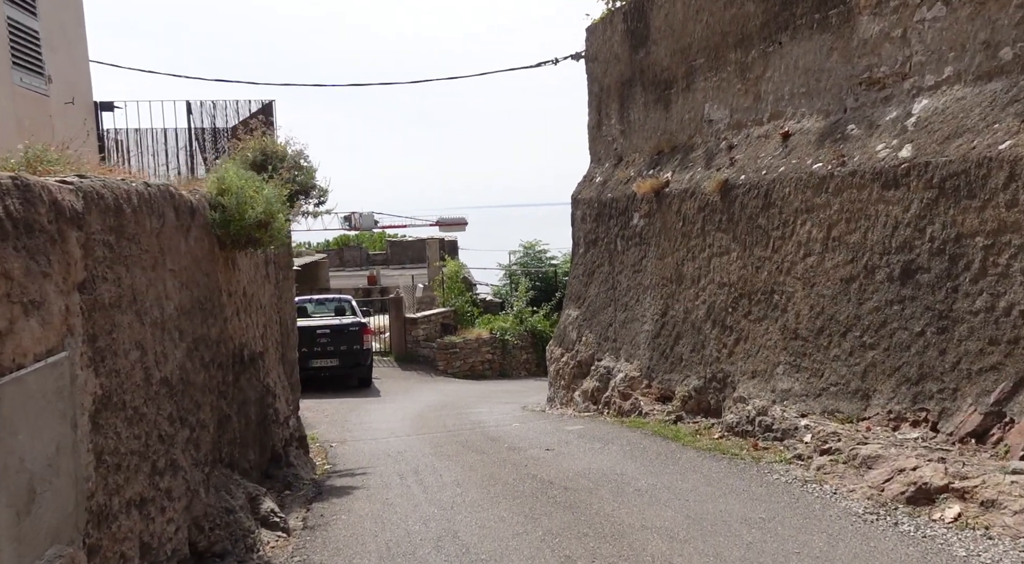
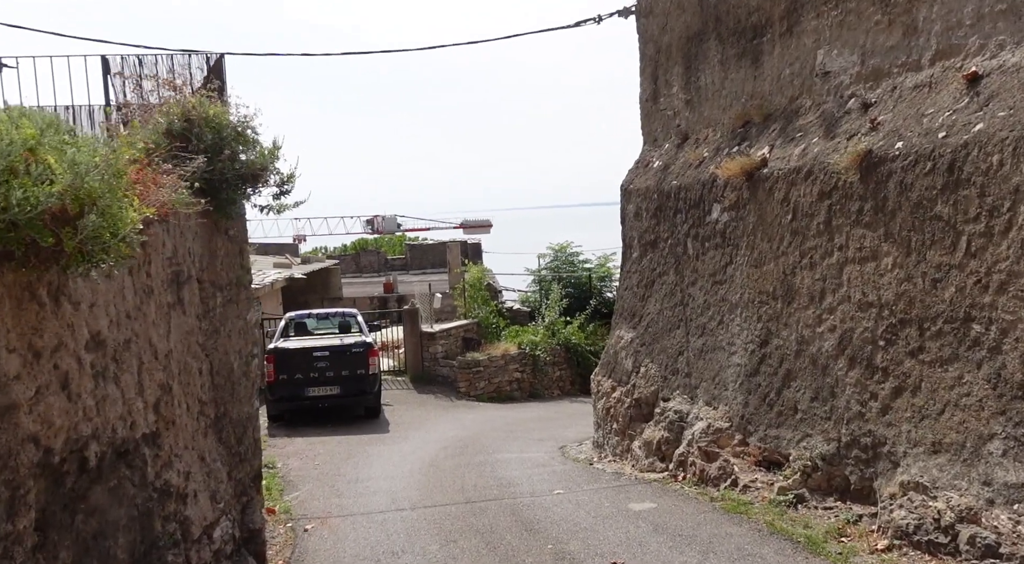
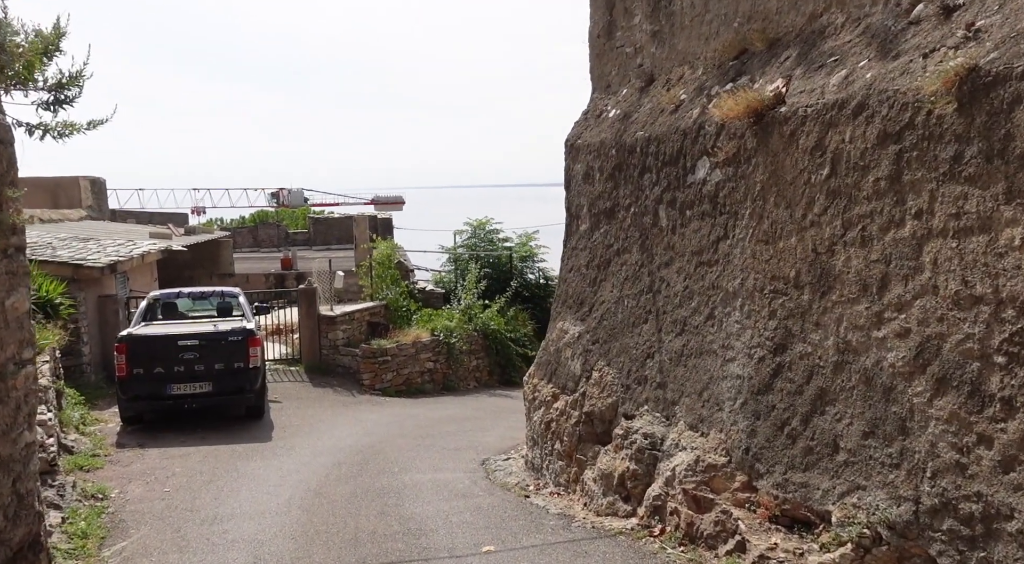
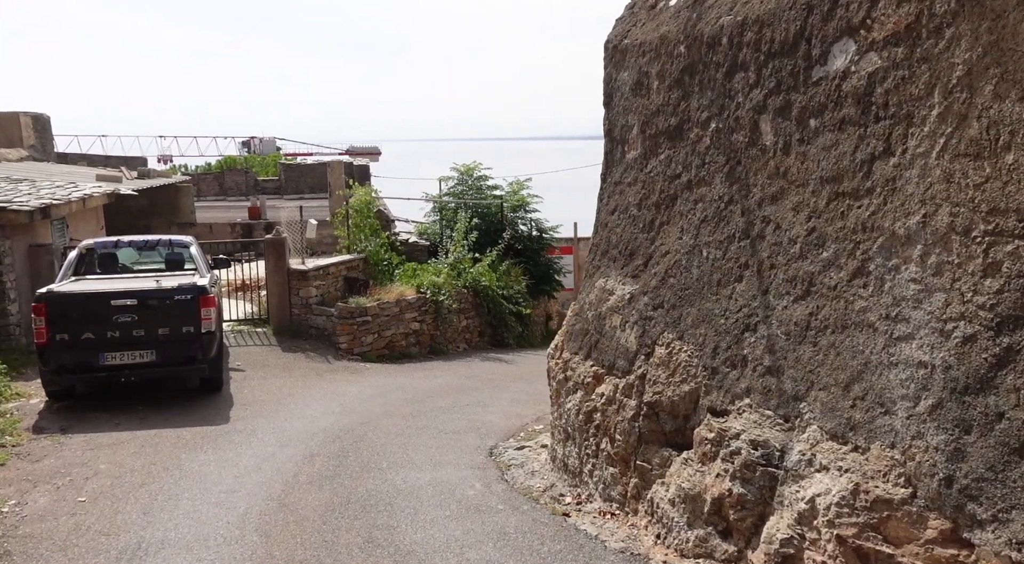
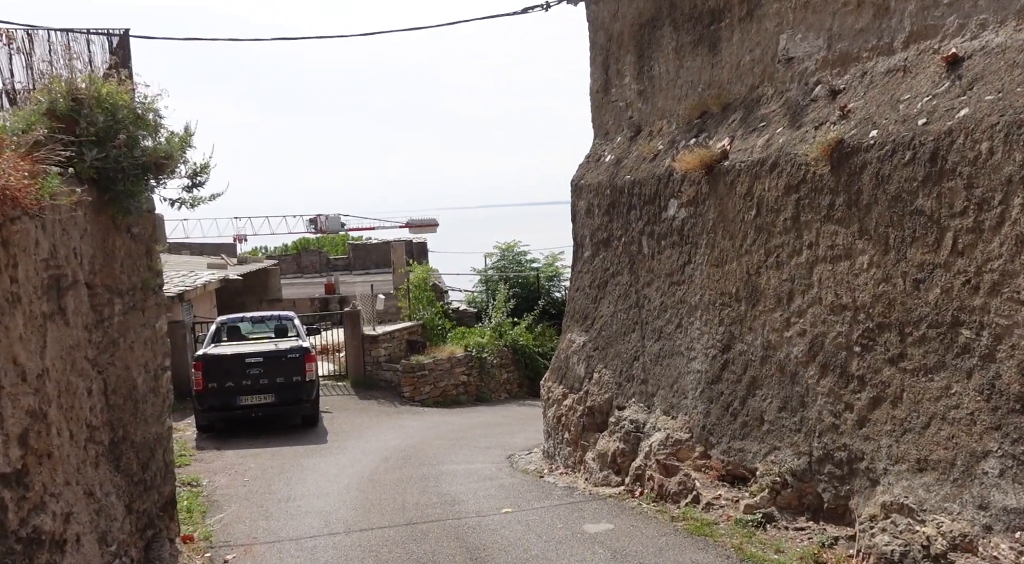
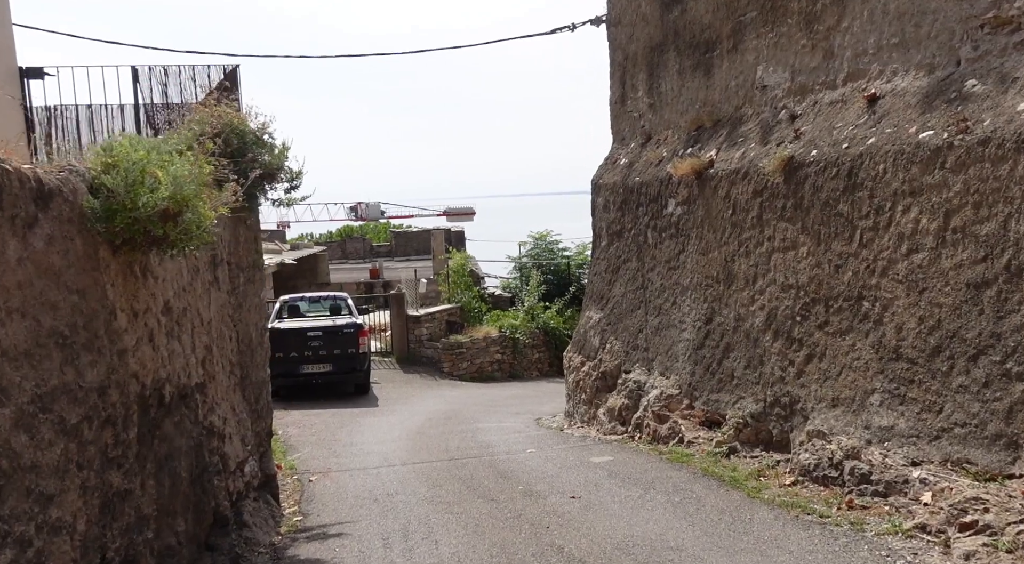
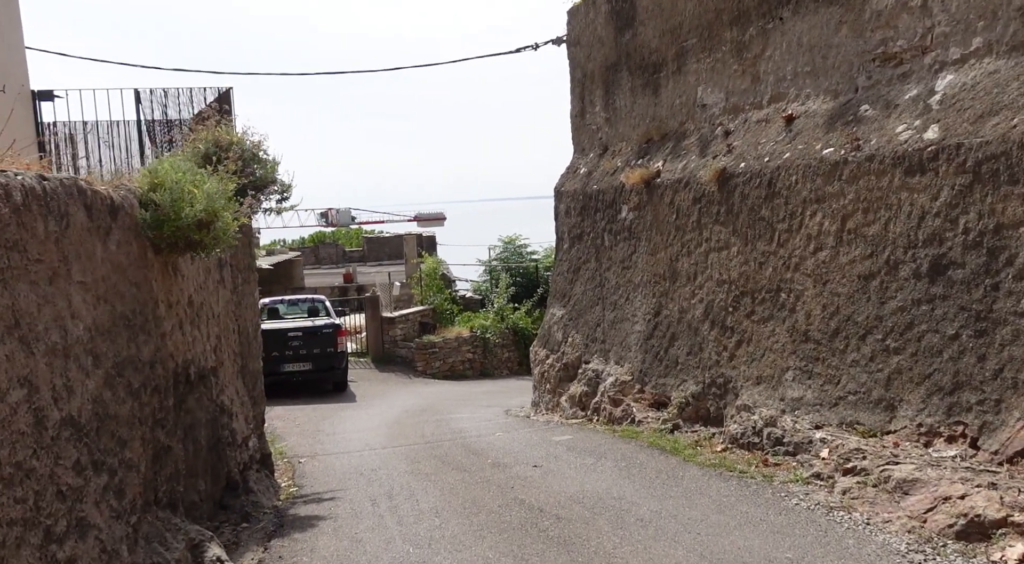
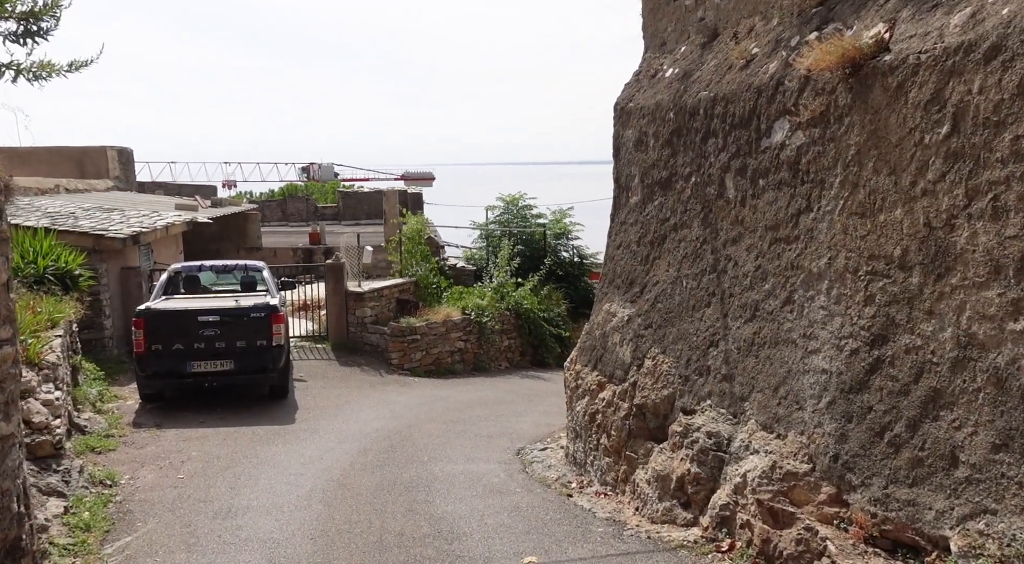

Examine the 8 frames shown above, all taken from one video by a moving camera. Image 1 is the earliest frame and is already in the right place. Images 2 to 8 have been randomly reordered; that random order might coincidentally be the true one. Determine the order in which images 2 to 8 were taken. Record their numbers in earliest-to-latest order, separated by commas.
7, 6, 2, 5, 3, 8, 4
